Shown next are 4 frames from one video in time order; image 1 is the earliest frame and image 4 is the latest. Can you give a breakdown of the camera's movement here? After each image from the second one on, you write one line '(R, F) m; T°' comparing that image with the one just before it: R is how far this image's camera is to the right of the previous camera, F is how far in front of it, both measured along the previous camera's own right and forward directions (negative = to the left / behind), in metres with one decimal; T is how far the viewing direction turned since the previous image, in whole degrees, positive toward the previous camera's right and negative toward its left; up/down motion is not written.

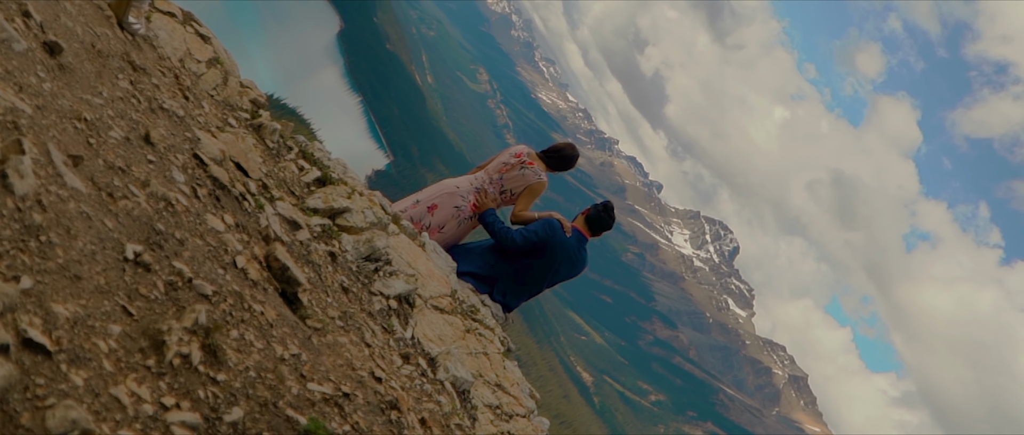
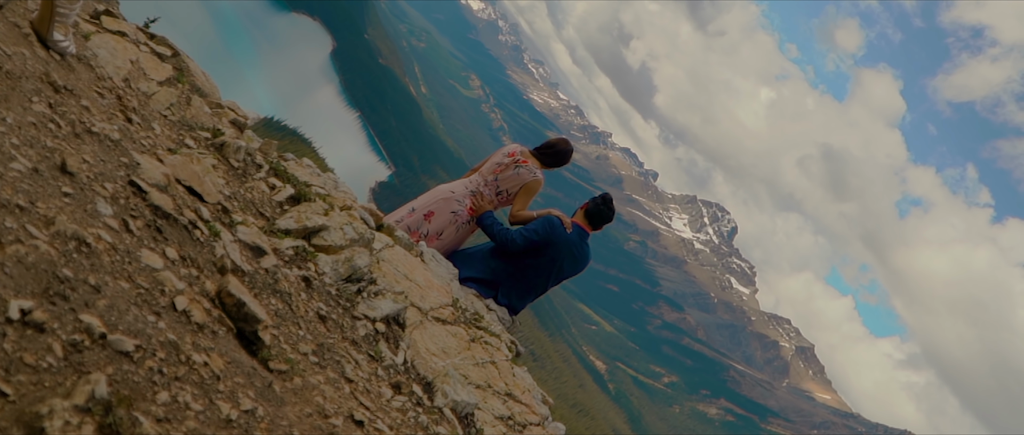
(+0.1, +0.8) m; 0°
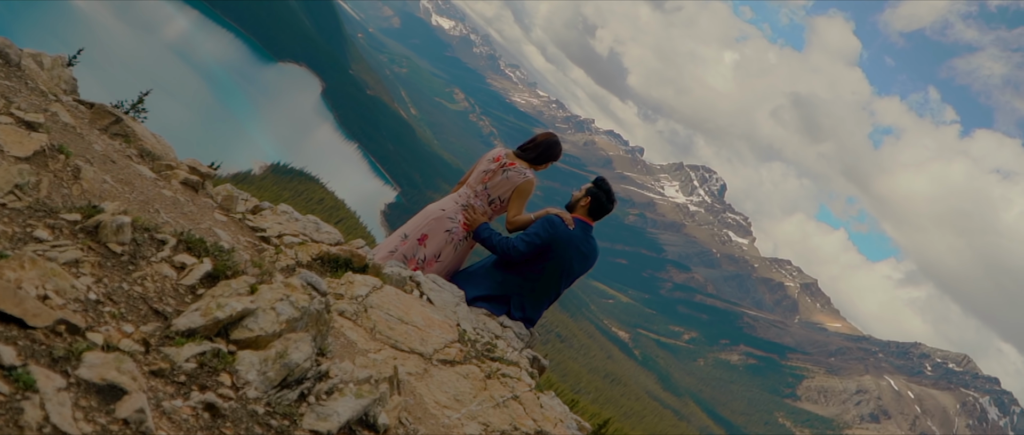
(+0.2, +2.3) m; 0°
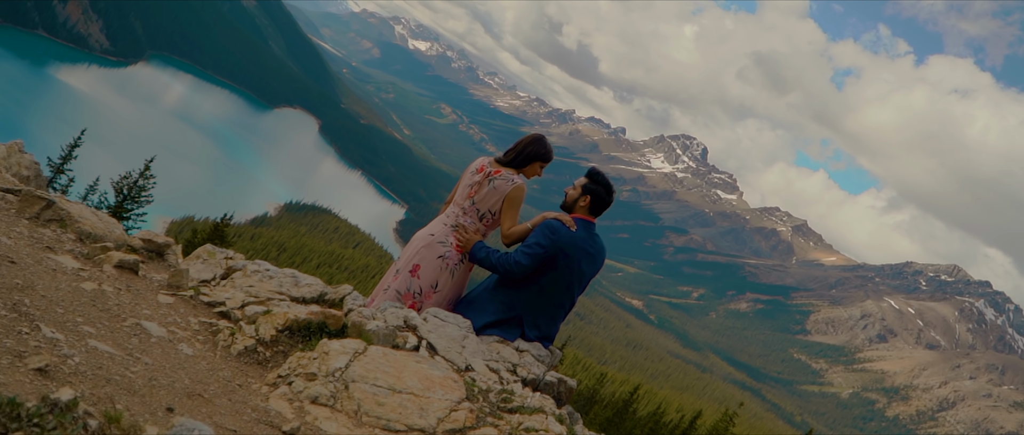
(+0.2, +3.0) m; 0°
